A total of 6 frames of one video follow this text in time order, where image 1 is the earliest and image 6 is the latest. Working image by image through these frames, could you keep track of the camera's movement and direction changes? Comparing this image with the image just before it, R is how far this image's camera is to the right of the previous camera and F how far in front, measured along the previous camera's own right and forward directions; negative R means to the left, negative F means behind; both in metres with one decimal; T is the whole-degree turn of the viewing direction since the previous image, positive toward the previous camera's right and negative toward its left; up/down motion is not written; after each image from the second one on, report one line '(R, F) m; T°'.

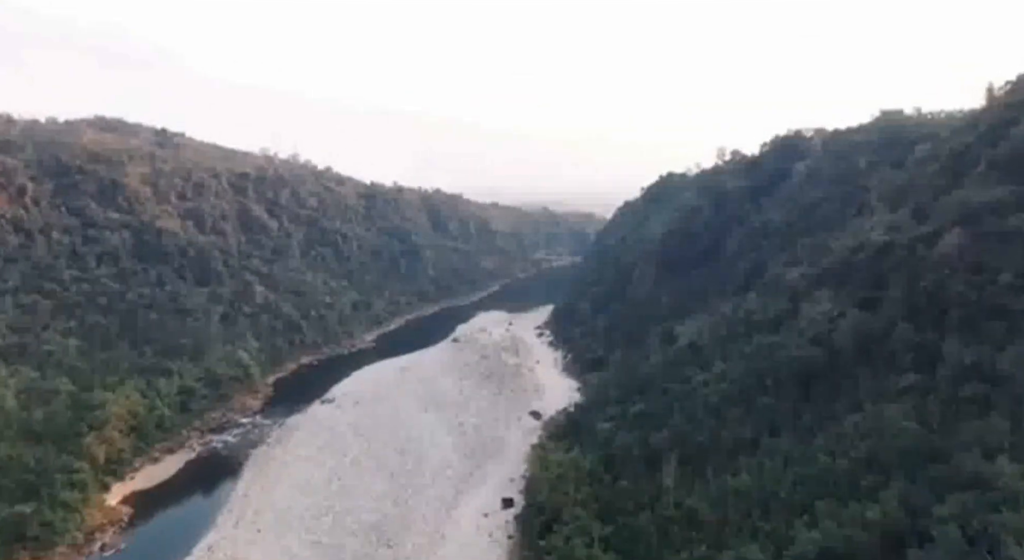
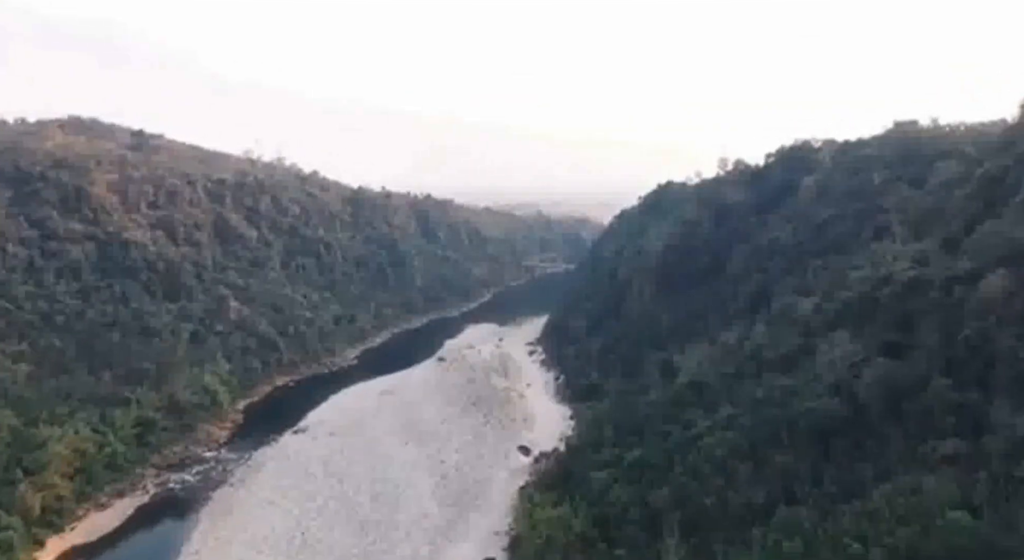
(+0.3, +2.4) m; 0°
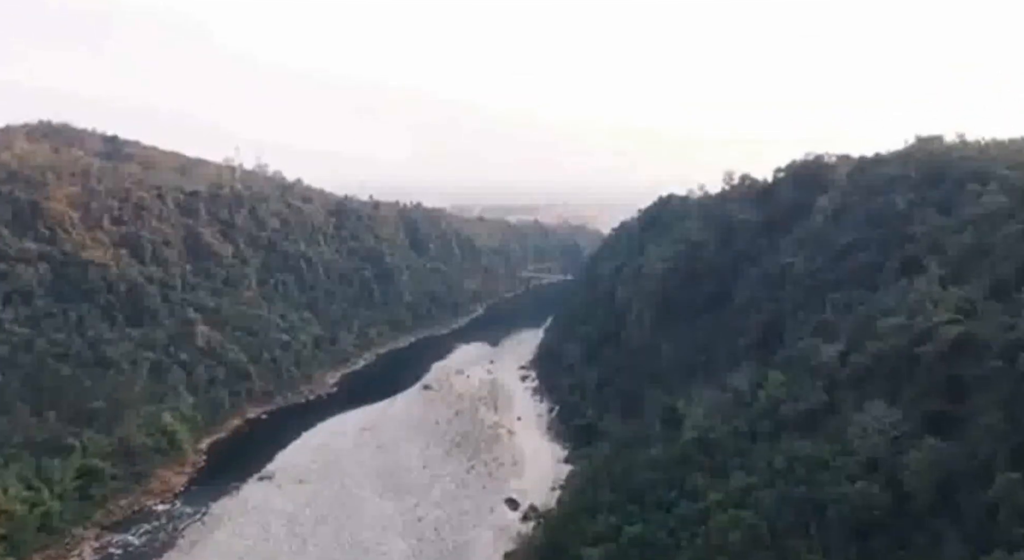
(+0.4, +2.9) m; 0°
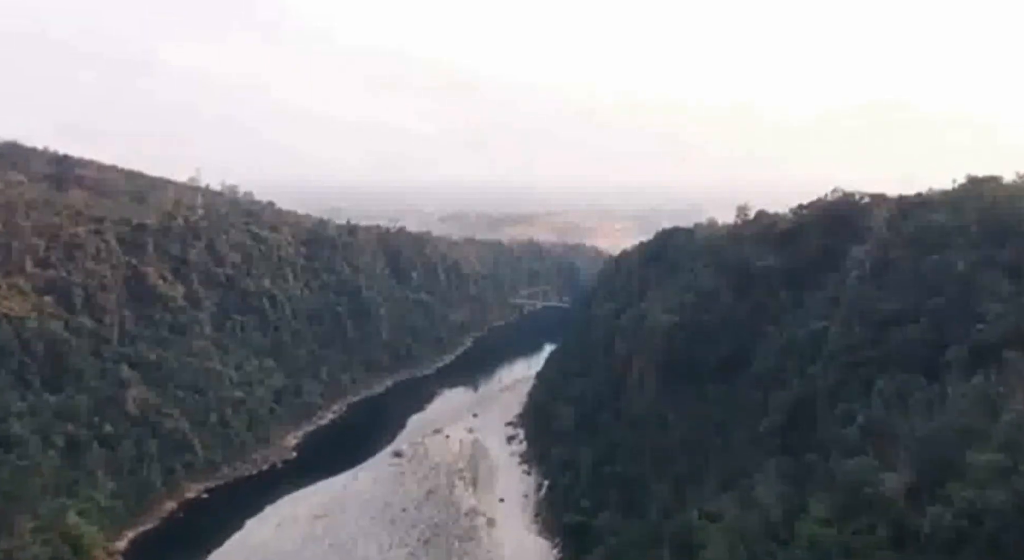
(+0.6, +5.1) m; 0°
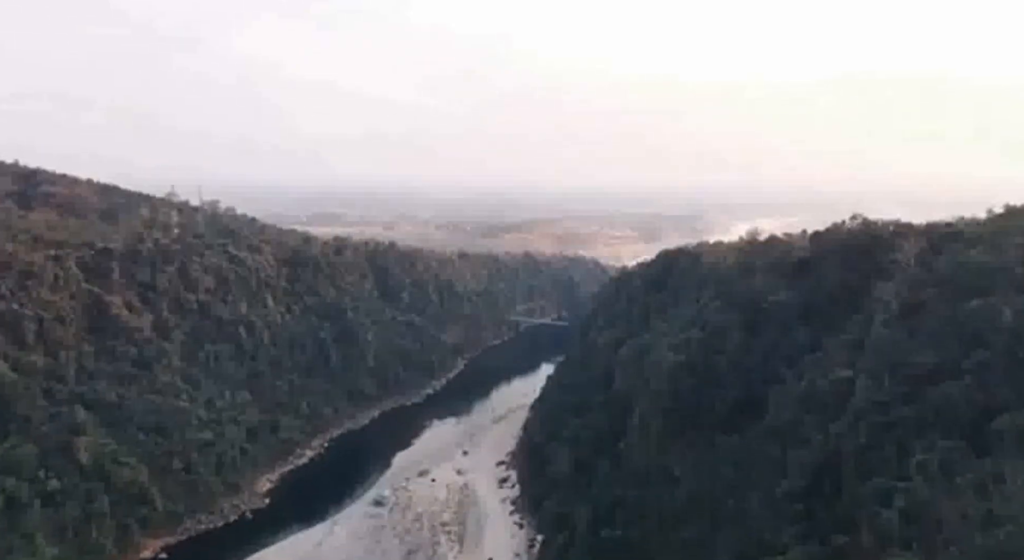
(+0.3, +2.9) m; 0°
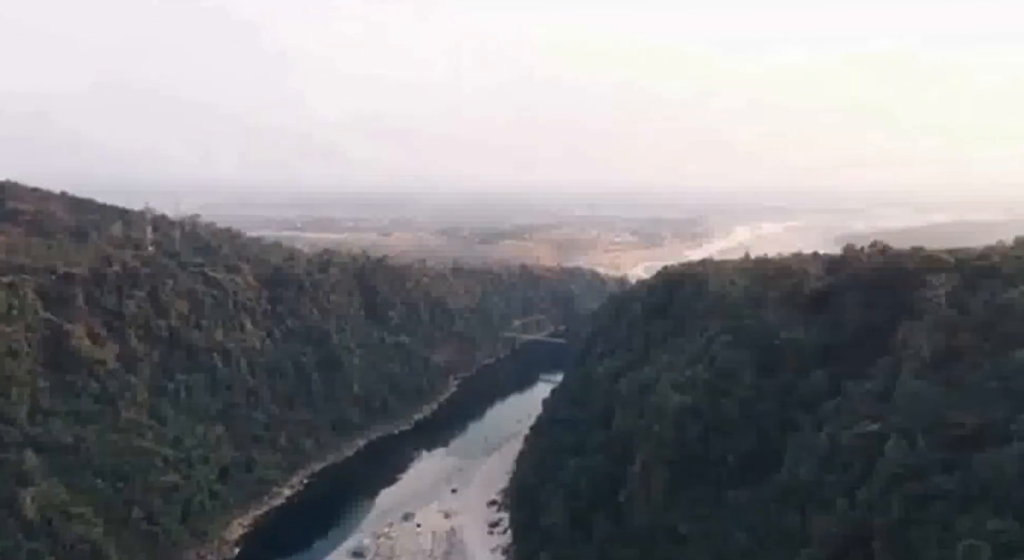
(+0.3, +2.6) m; 0°
